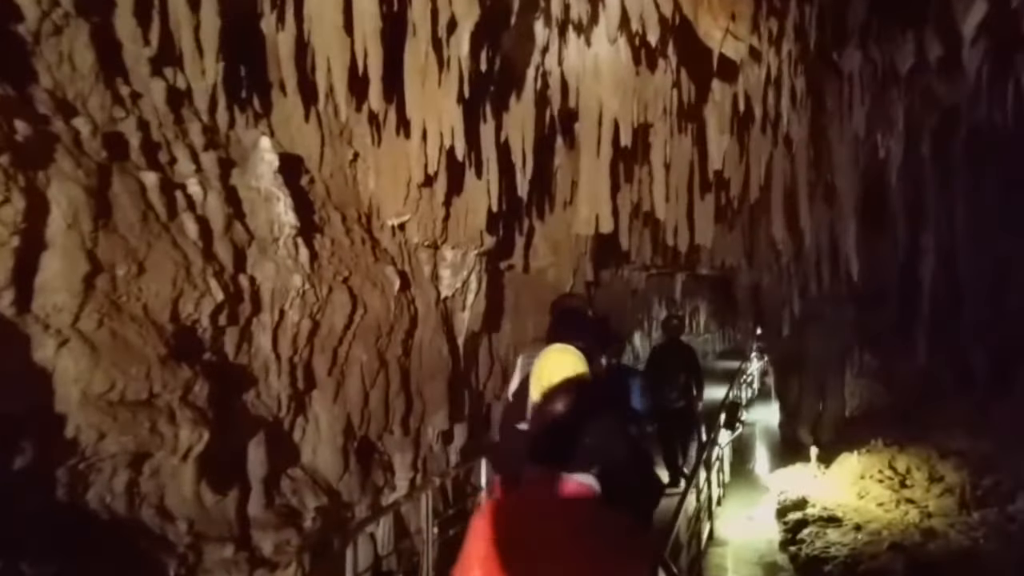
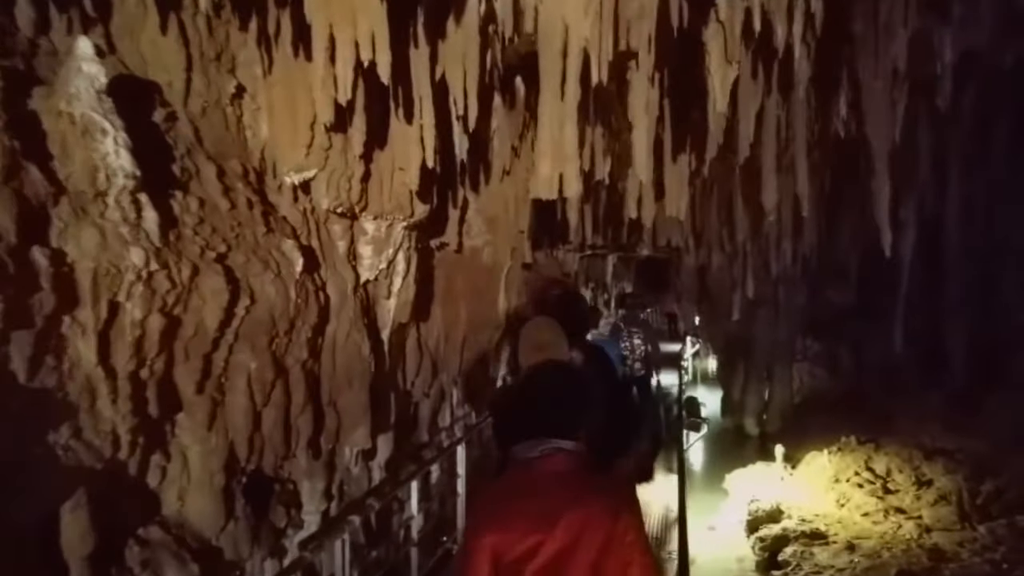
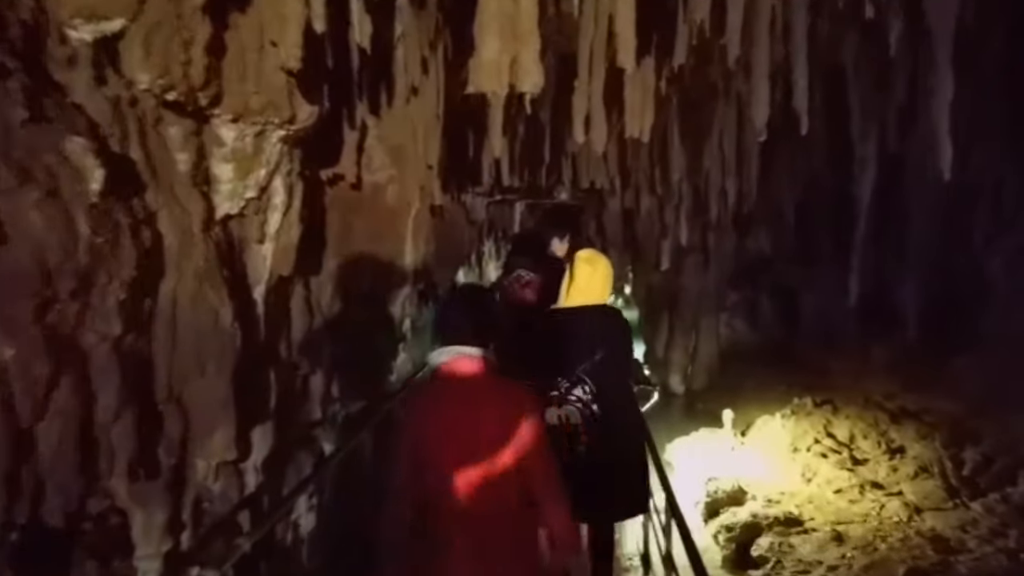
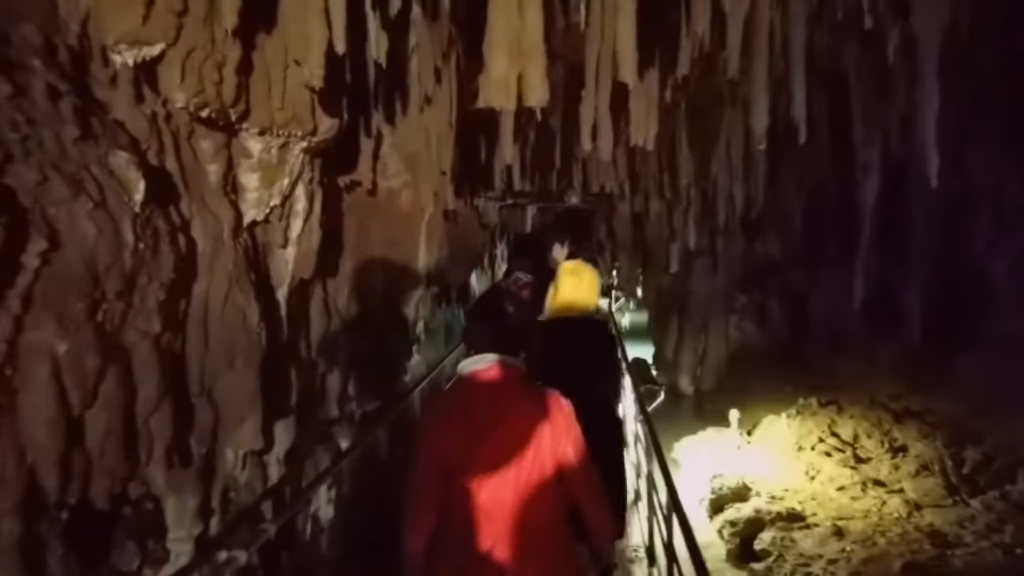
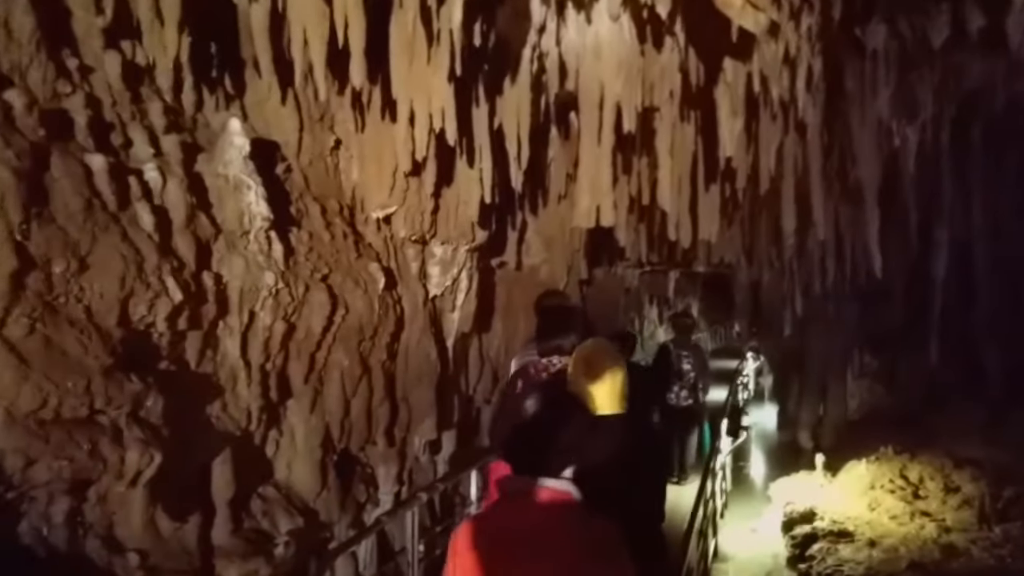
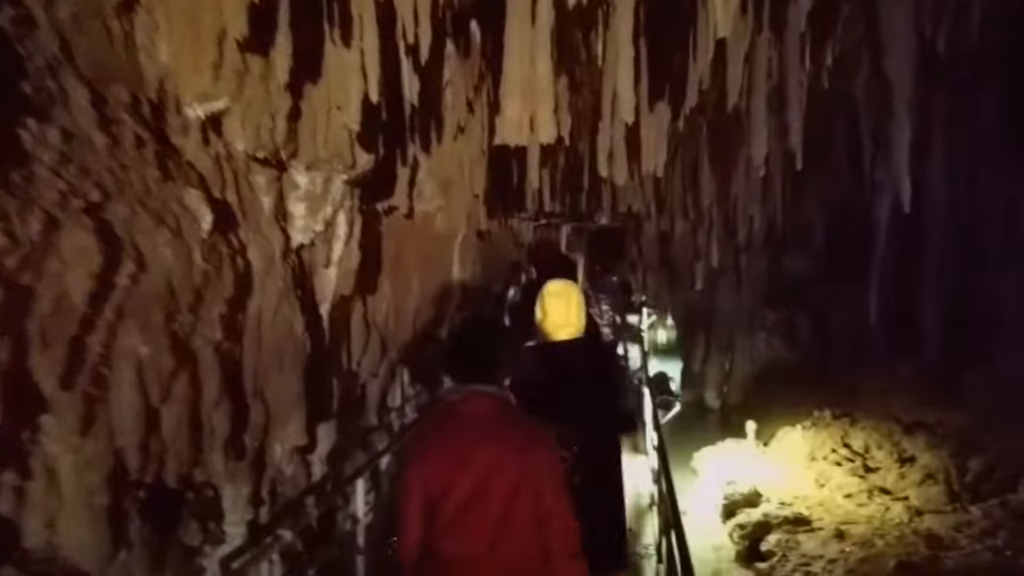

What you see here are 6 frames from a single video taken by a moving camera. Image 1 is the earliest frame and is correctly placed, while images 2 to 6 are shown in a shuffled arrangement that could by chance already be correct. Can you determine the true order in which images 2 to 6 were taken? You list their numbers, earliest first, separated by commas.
5, 2, 6, 4, 3
